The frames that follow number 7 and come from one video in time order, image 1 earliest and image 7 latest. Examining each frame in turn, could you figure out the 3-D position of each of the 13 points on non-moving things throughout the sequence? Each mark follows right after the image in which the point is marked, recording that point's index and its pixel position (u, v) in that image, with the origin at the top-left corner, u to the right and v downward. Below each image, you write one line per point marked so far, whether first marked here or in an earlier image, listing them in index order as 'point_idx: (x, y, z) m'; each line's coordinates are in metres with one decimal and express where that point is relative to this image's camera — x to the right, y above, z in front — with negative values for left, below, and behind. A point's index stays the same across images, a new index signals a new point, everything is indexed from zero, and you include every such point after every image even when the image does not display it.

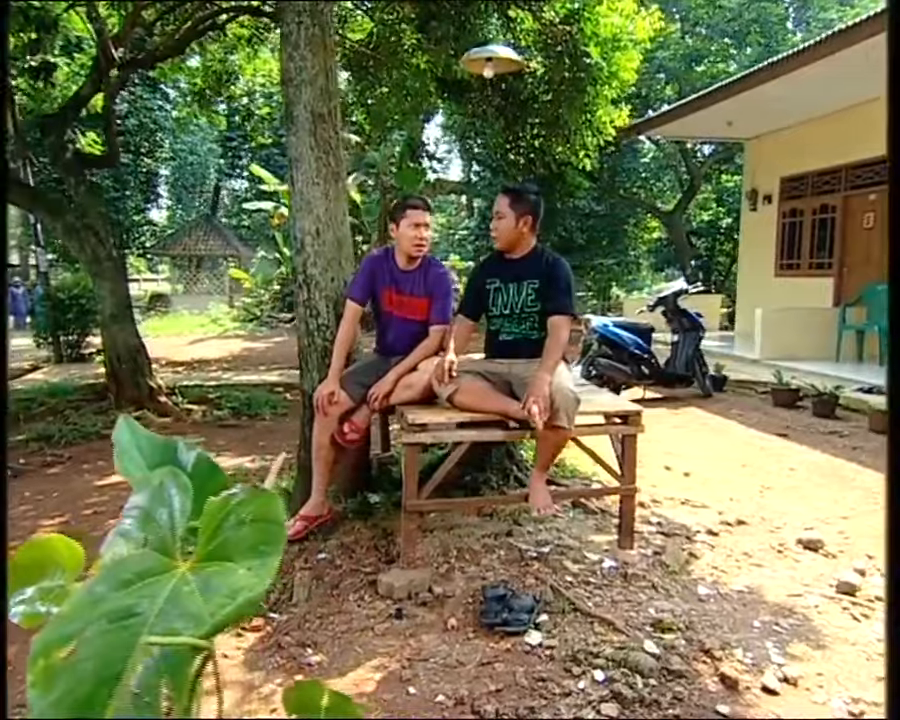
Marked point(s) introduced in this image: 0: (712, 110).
0: (+2.1, +2.1, +7.5) m
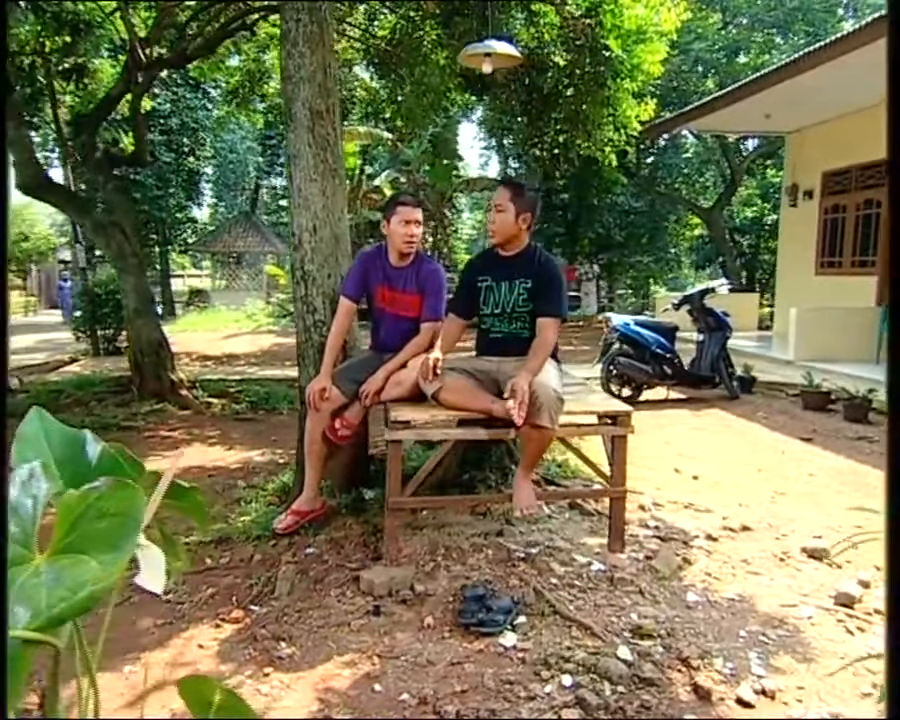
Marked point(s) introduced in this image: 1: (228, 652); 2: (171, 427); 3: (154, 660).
0: (+2.4, +2.1, +7.3) m
1: (-0.8, -1.1, +3.5) m
2: (-1.7, -0.4, +5.6) m
3: (-1.1, -1.1, +3.4) m
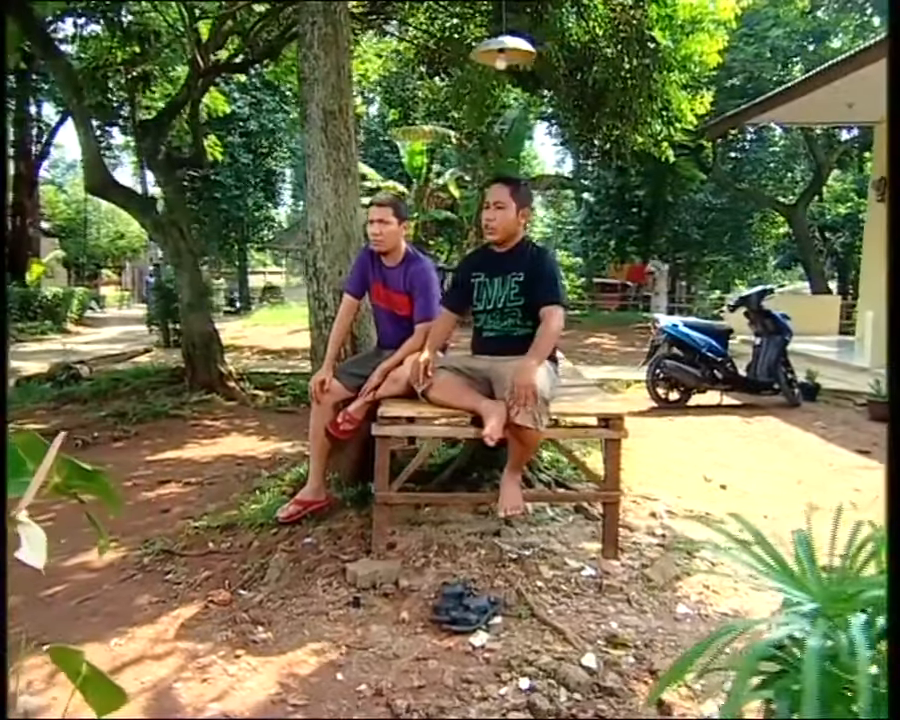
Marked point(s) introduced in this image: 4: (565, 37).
0: (+2.9, +2.0, +6.9) m
1: (-1.0, -1.1, +3.7) m
2: (-1.5, -0.4, +5.9) m
3: (-1.2, -1.1, +3.6) m
4: (+0.7, +2.1, +5.9) m
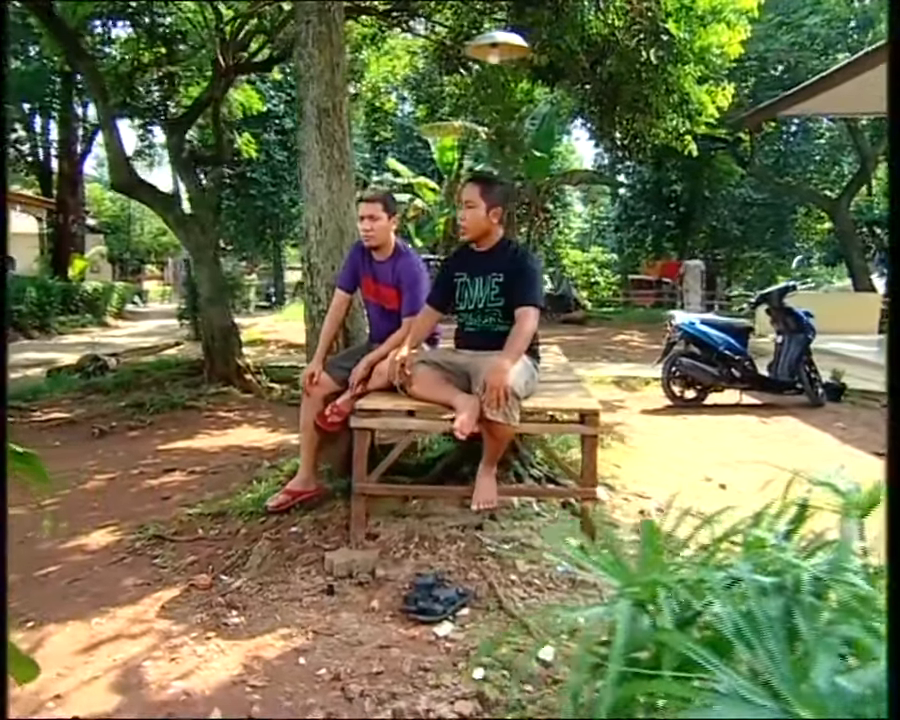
0: (+3.0, +2.0, +6.7) m
1: (-1.1, -1.0, +3.8) m
2: (-1.5, -0.3, +6.0) m
3: (-1.3, -1.0, +3.8) m
4: (+0.8, +2.1, +5.9) m
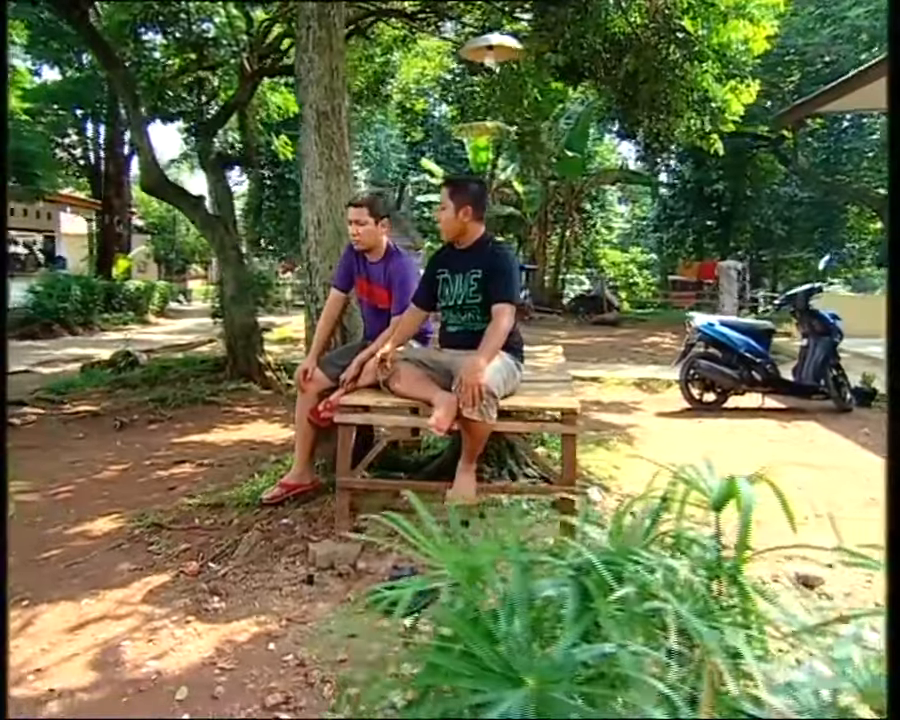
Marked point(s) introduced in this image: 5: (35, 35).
0: (+3.2, +2.0, +6.4) m
1: (-1.2, -1.0, +3.9) m
2: (-1.3, -0.3, +6.2) m
3: (-1.4, -1.0, +3.9) m
4: (+1.0, +2.1, +5.8) m
5: (-3.2, +2.5, +7.2) m
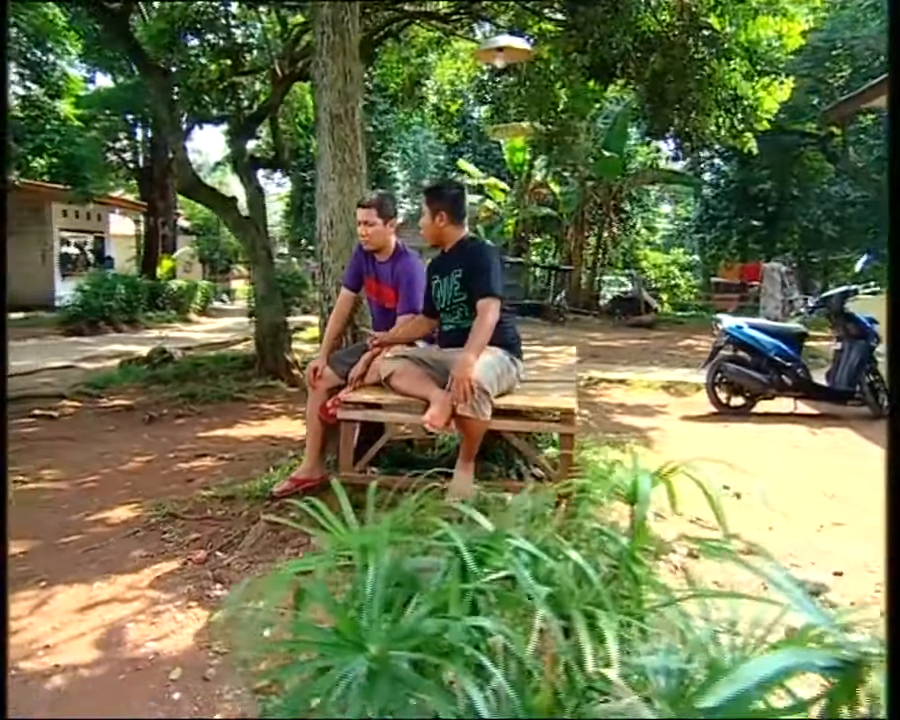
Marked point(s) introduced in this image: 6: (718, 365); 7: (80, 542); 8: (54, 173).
0: (+3.4, +2.0, +6.2) m
1: (-1.2, -1.0, +4.0) m
2: (-1.2, -0.3, +6.3) m
3: (-1.5, -1.0, +4.0) m
4: (+1.1, +2.1, +5.8) m
5: (-3.0, +2.6, +7.5) m
6: (+1.8, 0.0, +5.9) m
7: (-1.8, -0.9, +4.4) m
8: (-4.5, +2.1, +10.4) m
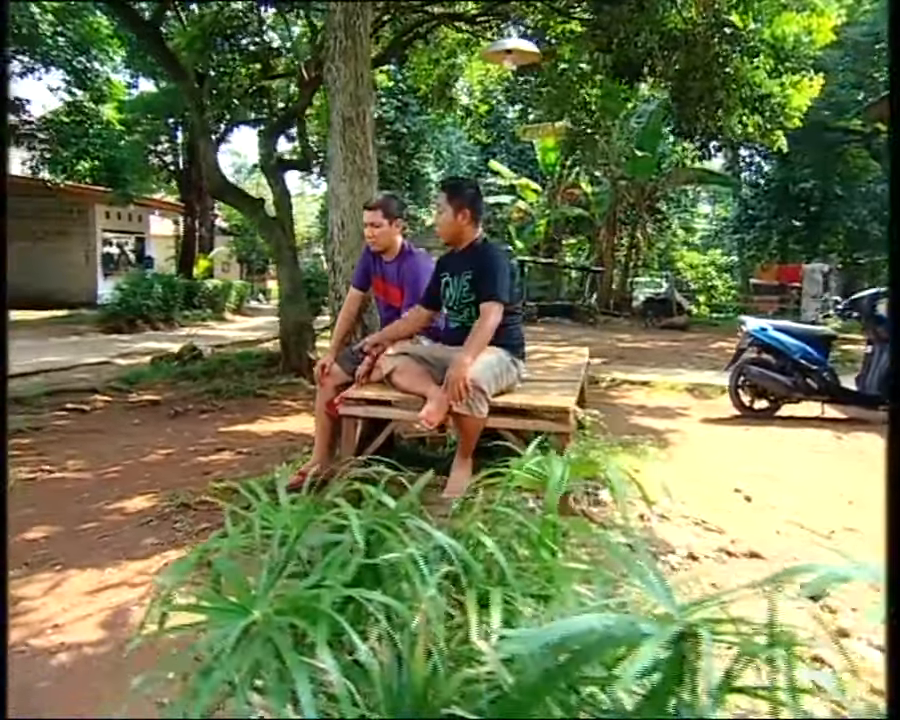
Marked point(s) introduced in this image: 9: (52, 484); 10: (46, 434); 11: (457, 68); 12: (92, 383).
0: (+3.6, +1.9, +5.9) m
1: (-1.2, -1.0, +4.1) m
2: (-1.0, -0.3, +6.3) m
3: (-1.5, -1.0, +4.1) m
4: (+1.3, +2.1, +5.7) m
5: (-2.7, +2.6, +7.7) m
6: (+1.9, 0.0, +5.8) m
7: (-1.8, -0.9, +4.5) m
8: (-4.0, +2.1, +10.7) m
9: (-2.1, -0.7, +5.0) m
10: (-2.5, -0.5, +5.8) m
11: (+0.1, +2.5, +7.8) m
12: (-2.7, -0.2, +6.9) m
